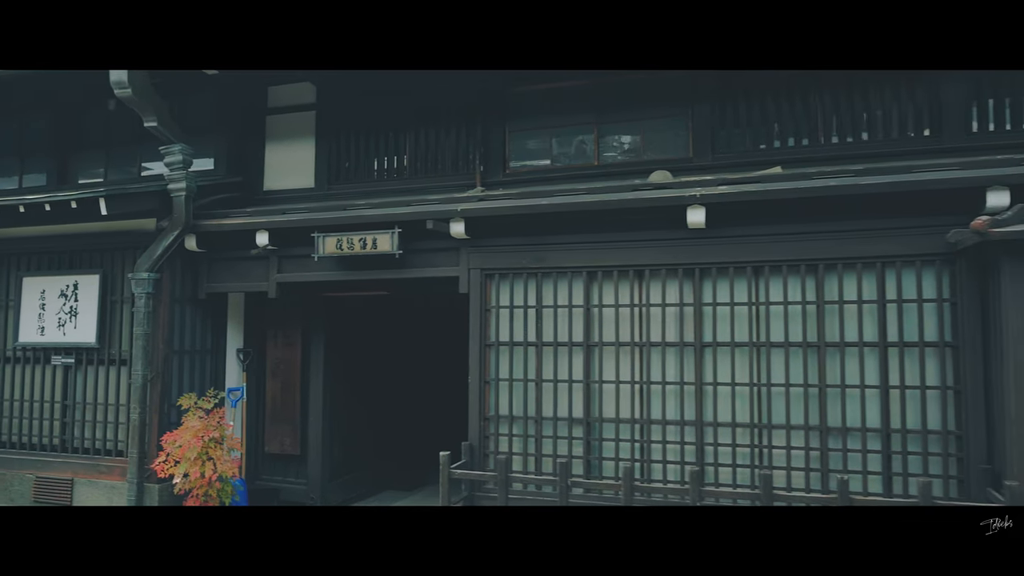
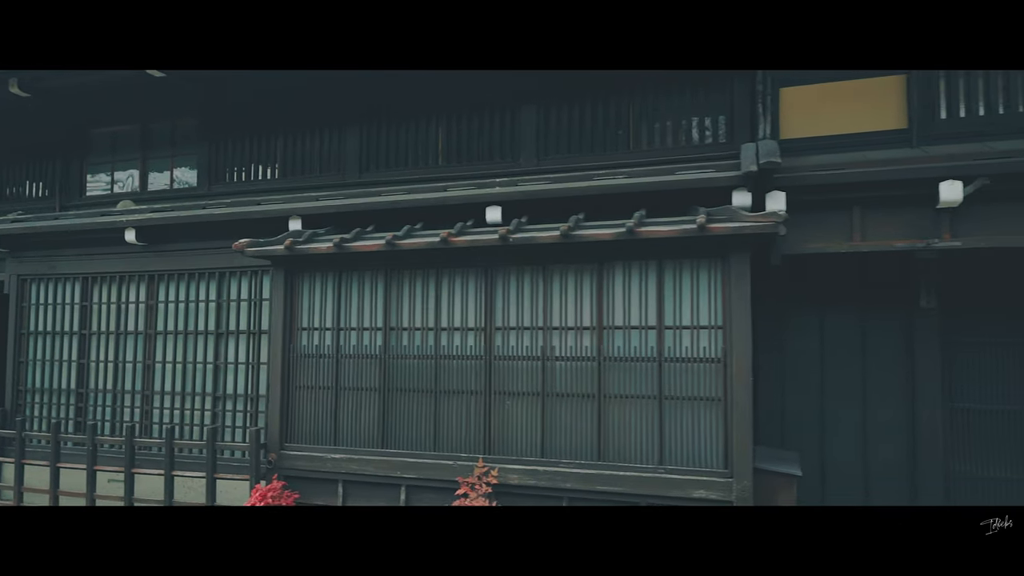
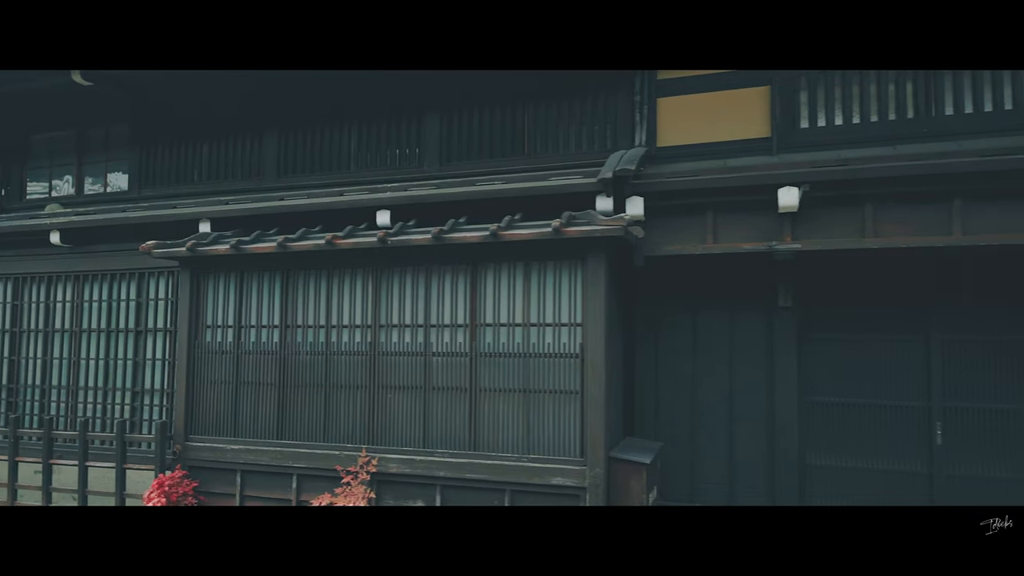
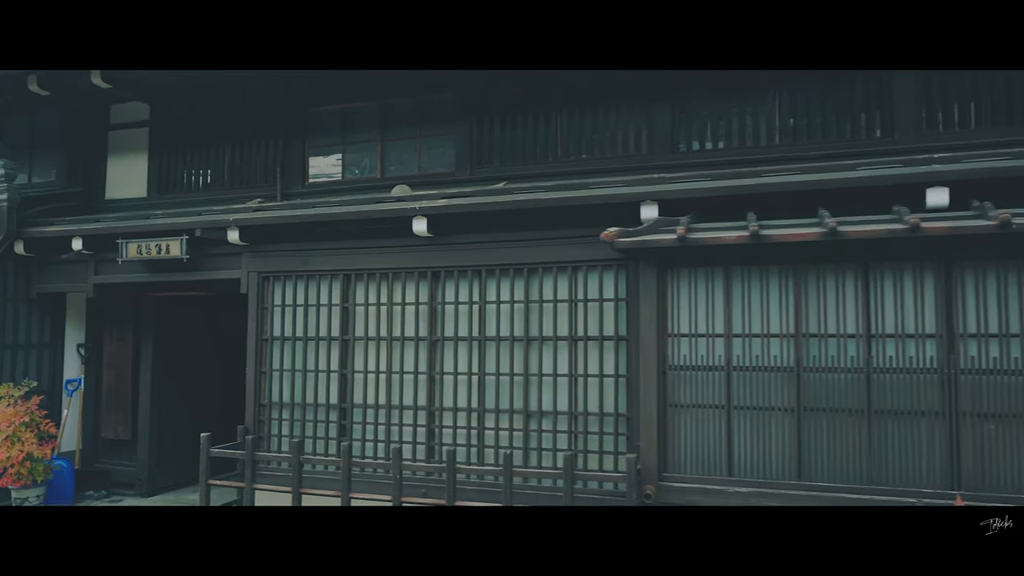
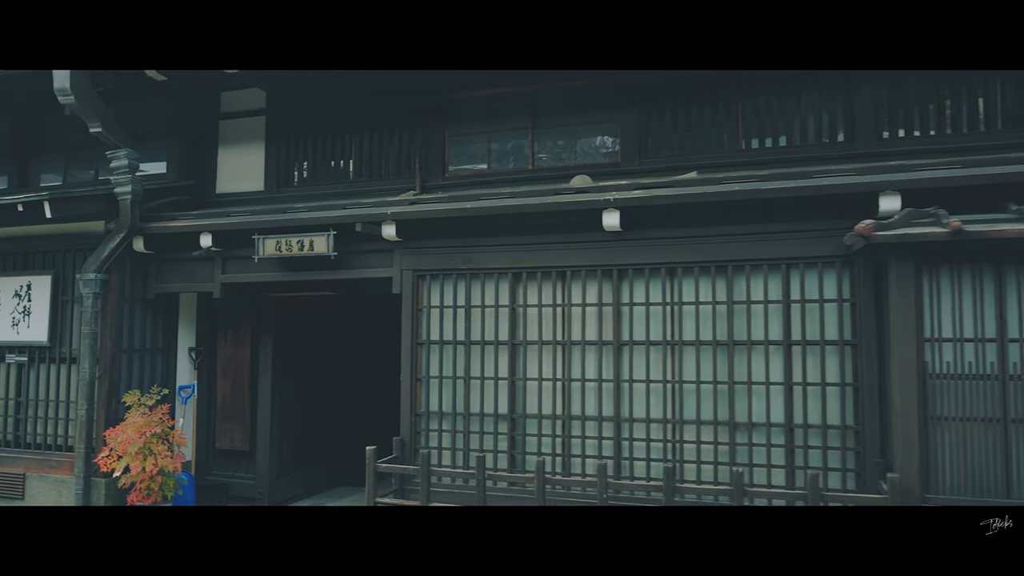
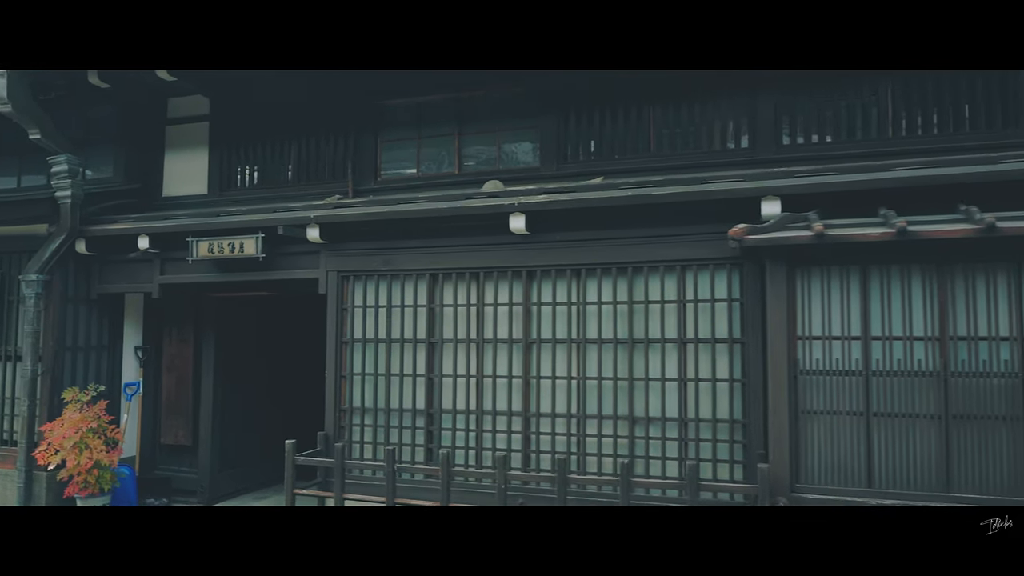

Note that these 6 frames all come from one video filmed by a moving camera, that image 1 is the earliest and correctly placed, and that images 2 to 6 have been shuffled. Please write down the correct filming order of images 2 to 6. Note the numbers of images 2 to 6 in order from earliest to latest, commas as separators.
5, 6, 4, 2, 3
